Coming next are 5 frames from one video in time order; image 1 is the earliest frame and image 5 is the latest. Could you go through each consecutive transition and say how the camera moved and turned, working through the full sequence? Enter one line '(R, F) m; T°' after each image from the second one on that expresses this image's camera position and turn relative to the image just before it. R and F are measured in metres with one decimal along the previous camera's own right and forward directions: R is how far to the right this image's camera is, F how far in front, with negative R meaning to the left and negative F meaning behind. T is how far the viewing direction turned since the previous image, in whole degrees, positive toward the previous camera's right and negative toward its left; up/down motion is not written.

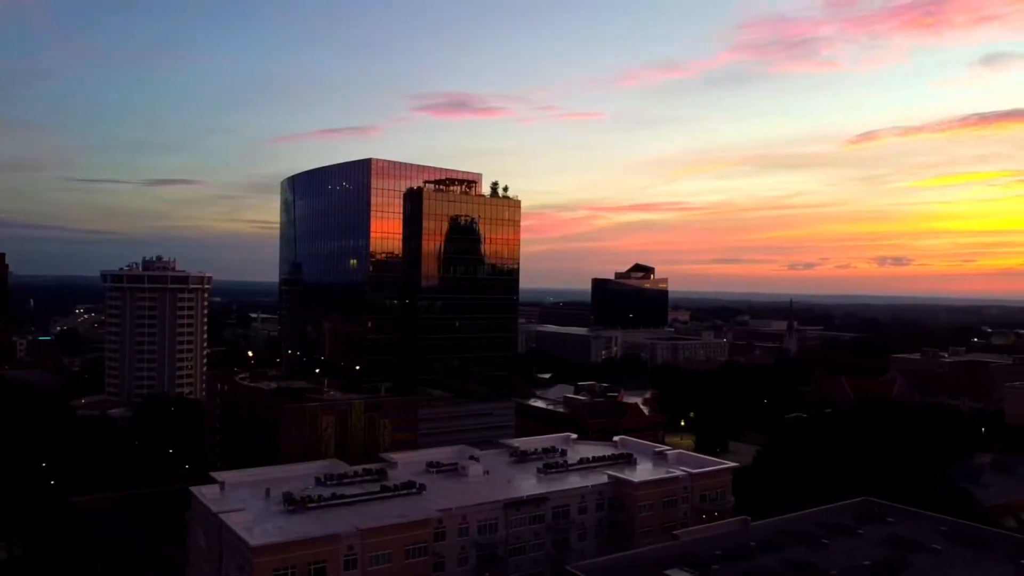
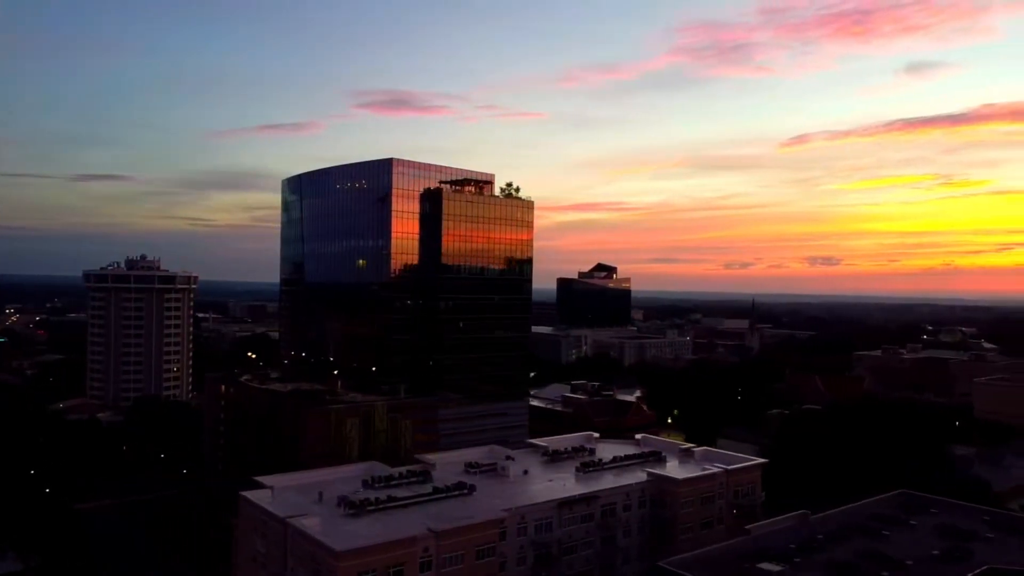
(-3.9, -0.1) m; +4°
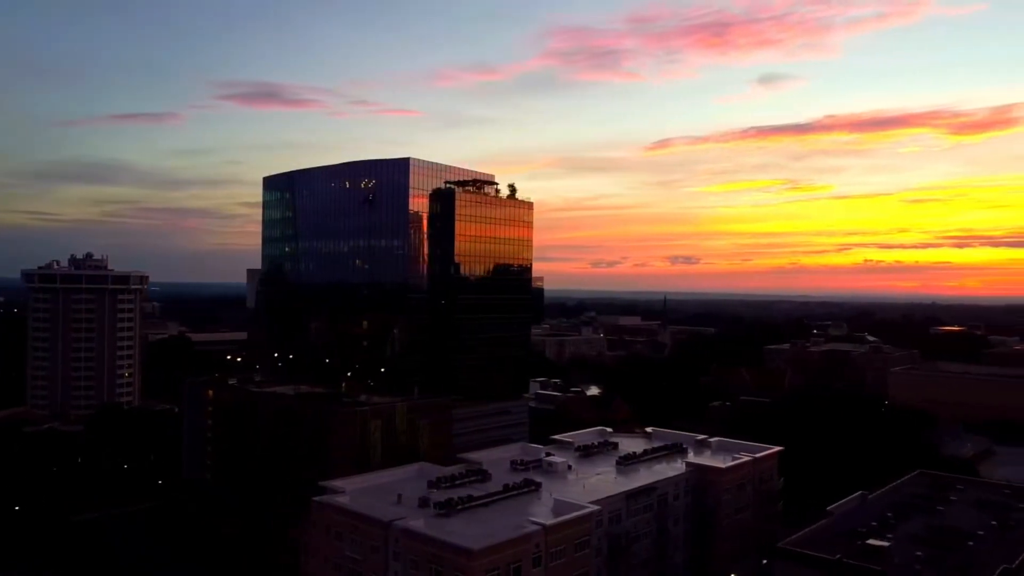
(-7.0, -0.2) m; +8°
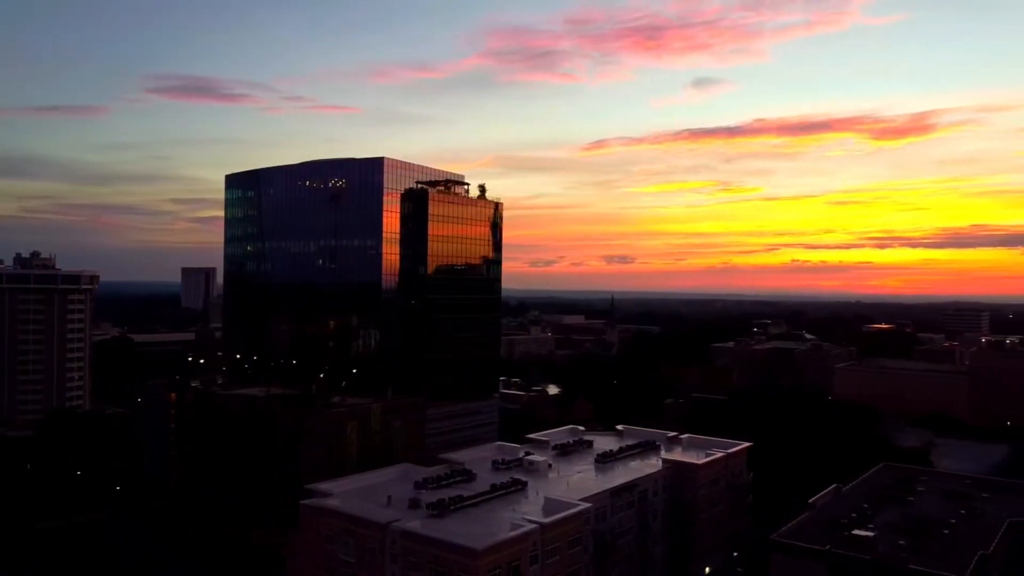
(-1.8, -0.2) m; +4°
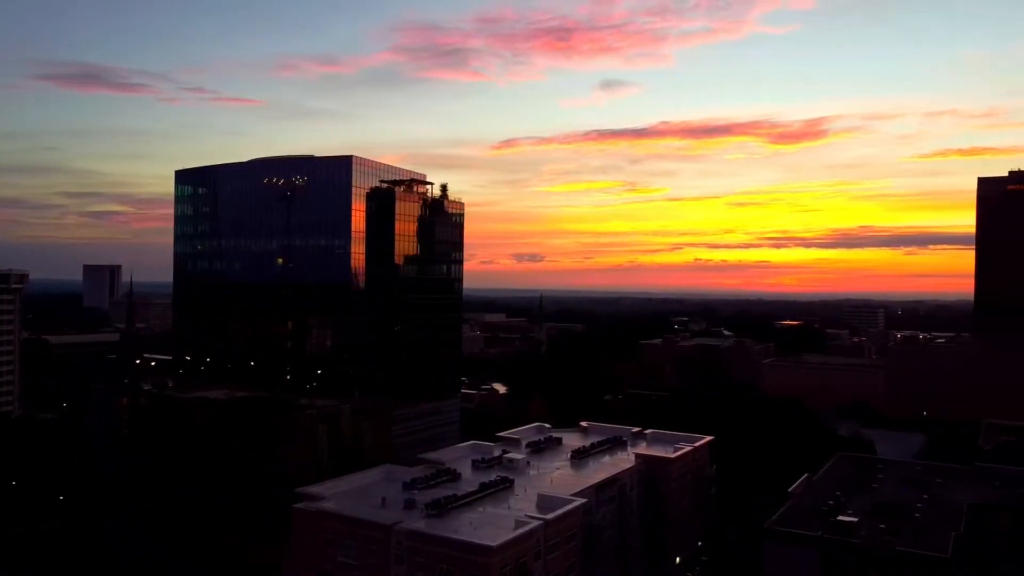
(-2.9, -0.3) m; +6°
